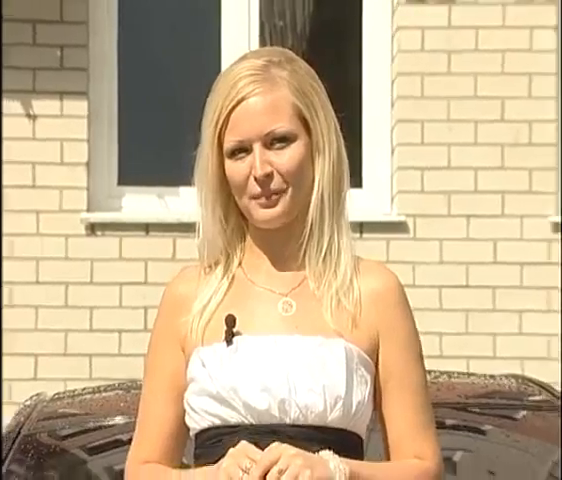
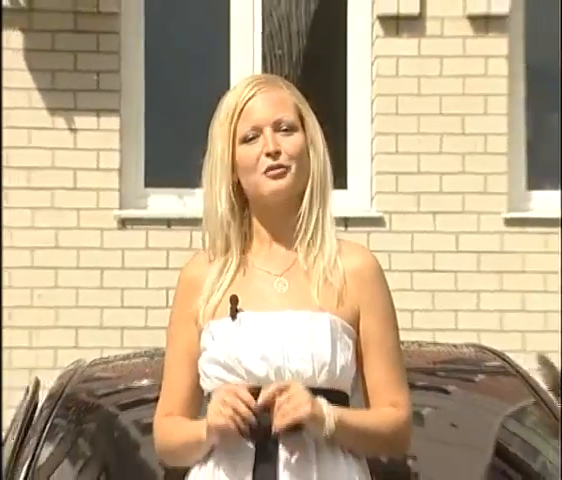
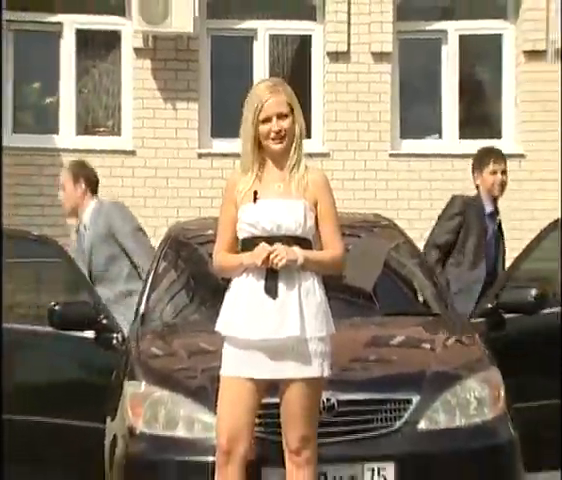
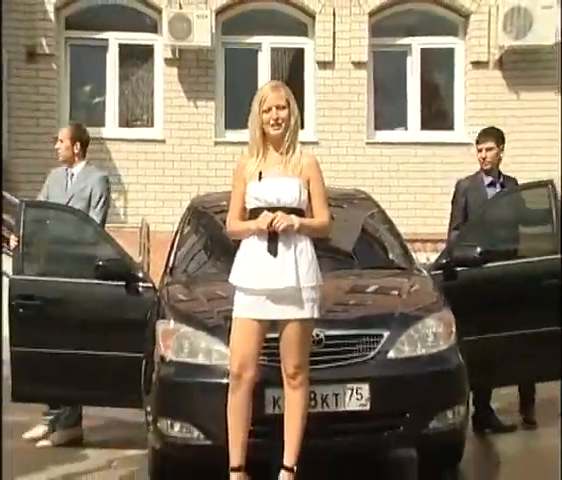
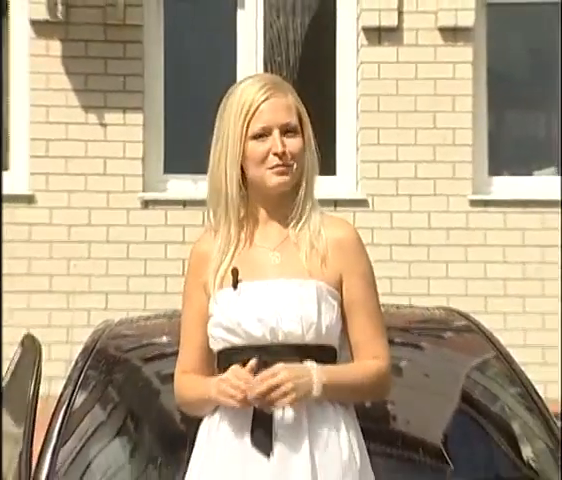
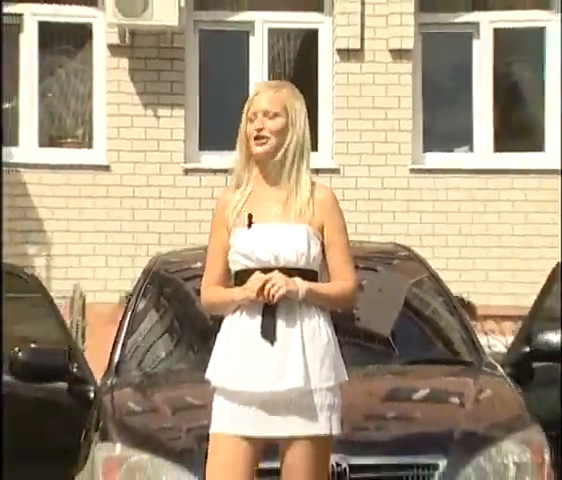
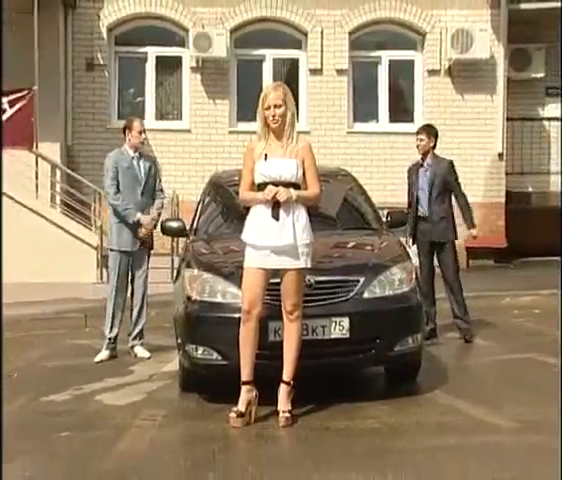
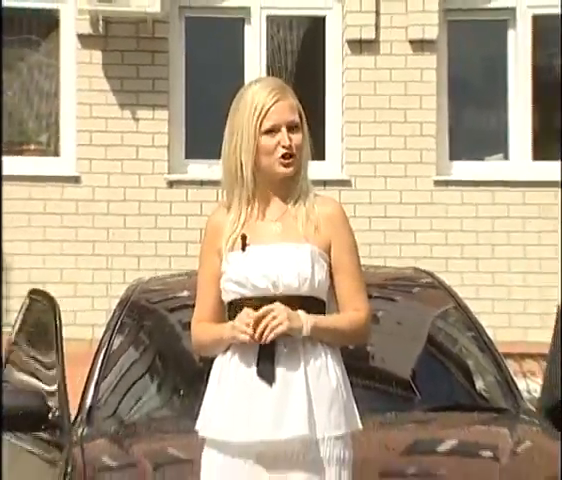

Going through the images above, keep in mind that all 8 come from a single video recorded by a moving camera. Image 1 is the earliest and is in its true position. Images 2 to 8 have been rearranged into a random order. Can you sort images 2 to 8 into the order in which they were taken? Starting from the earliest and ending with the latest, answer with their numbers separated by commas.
2, 5, 8, 6, 3, 4, 7
